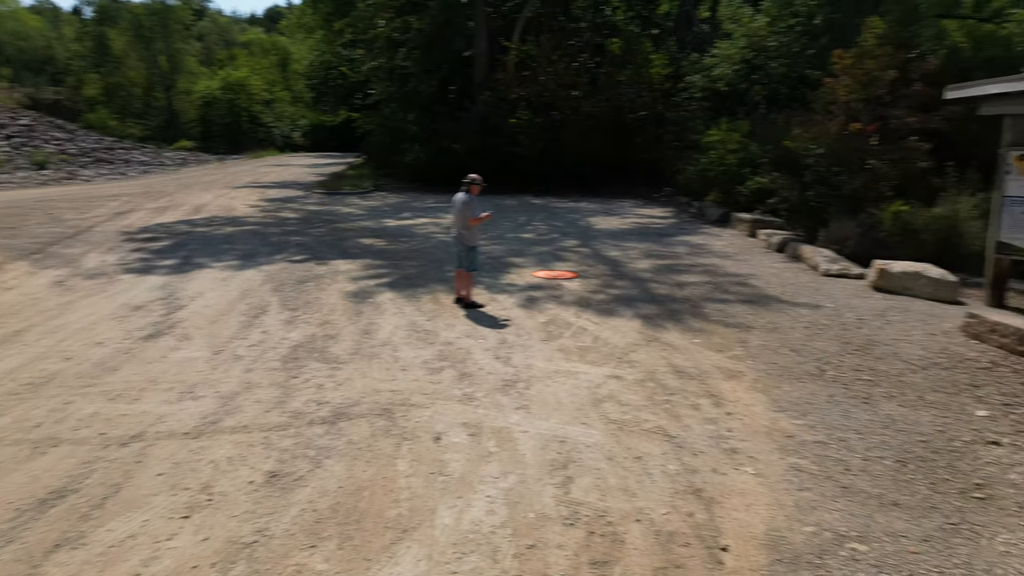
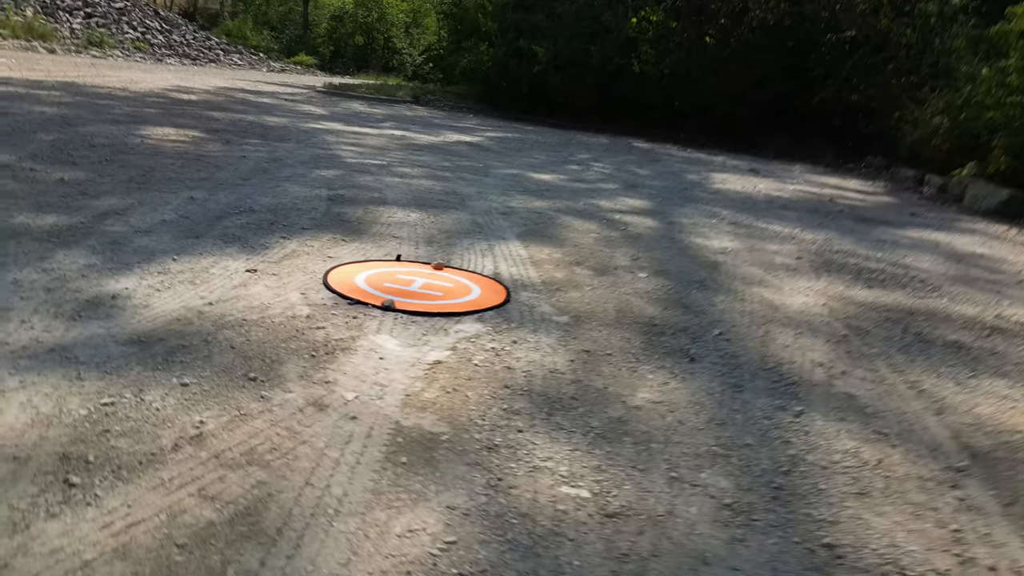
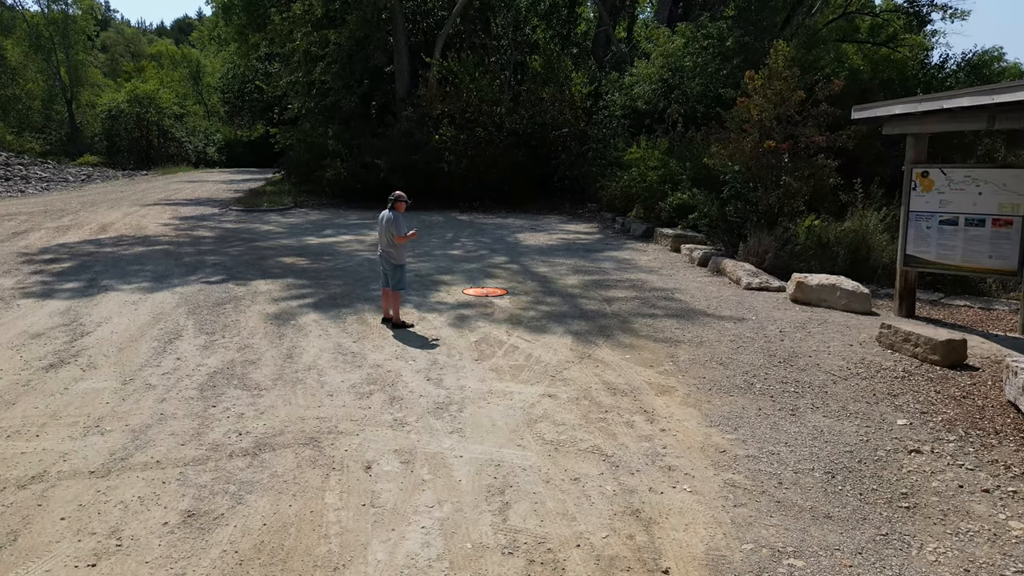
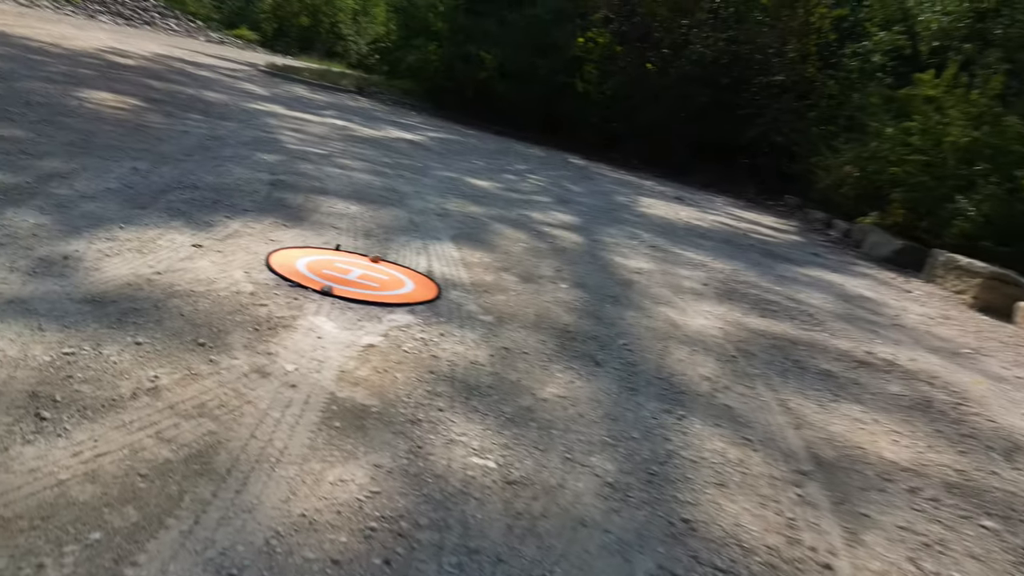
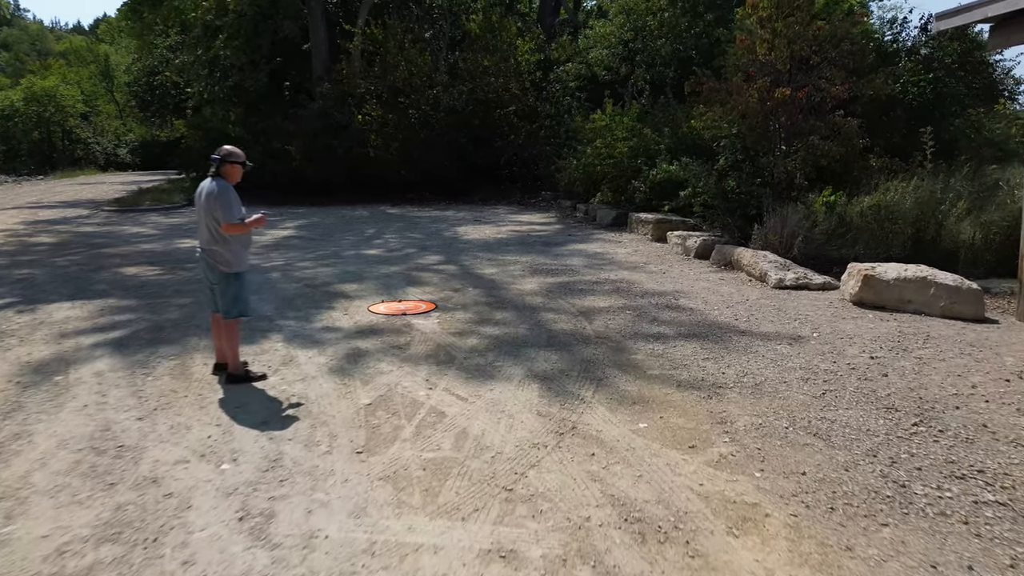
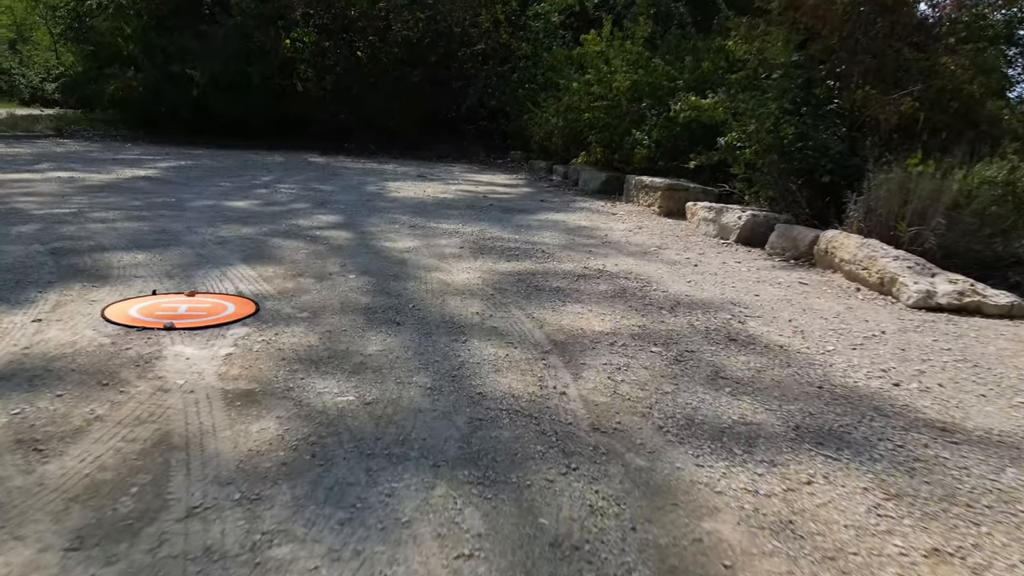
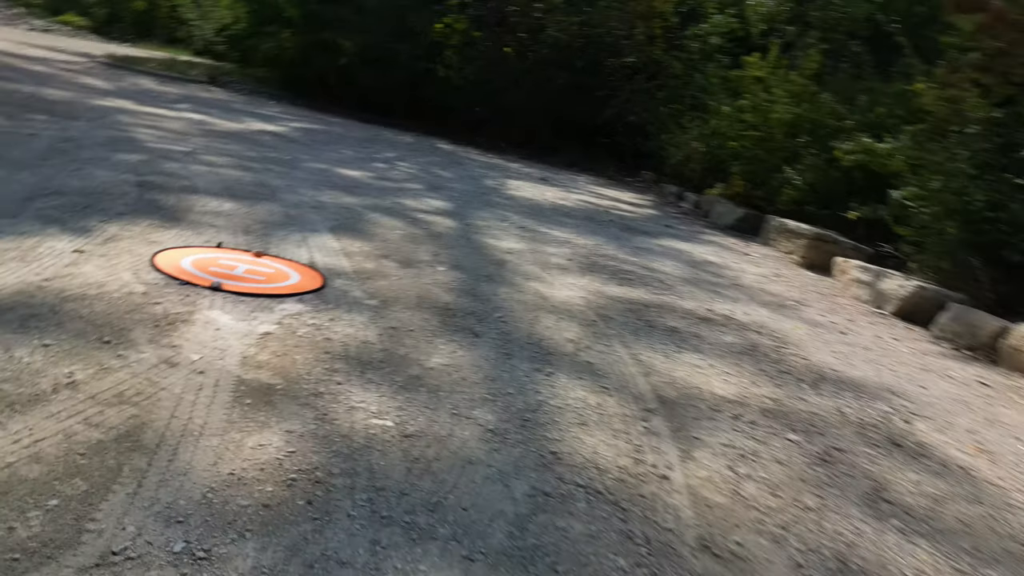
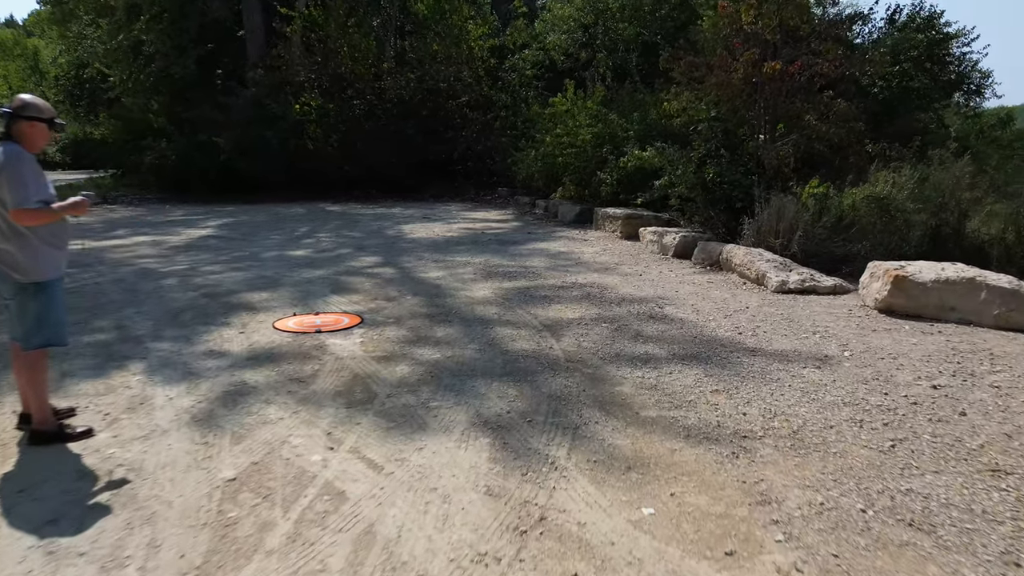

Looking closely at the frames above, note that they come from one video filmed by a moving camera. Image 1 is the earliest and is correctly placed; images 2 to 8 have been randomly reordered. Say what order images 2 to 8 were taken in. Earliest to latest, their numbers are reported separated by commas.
3, 5, 8, 6, 7, 4, 2
